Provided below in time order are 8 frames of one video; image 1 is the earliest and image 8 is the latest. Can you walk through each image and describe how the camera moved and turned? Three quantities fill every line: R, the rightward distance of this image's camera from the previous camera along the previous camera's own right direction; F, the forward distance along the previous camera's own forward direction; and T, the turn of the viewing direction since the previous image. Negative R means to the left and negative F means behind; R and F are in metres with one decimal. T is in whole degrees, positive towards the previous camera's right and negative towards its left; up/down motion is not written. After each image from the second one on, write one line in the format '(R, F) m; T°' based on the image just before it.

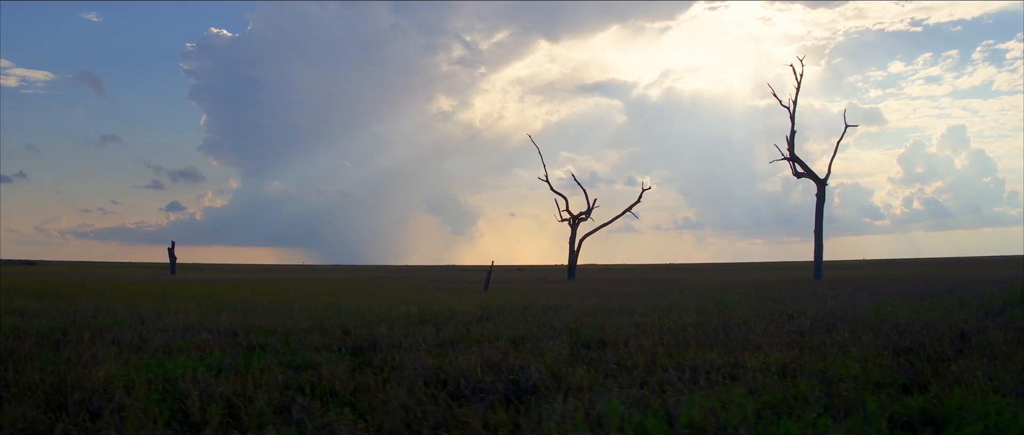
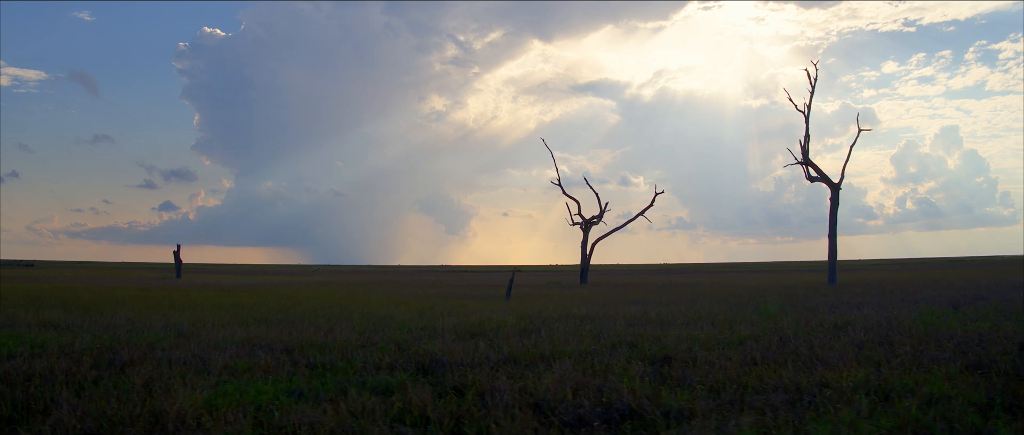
(-1.0, +0.3) m; 0°
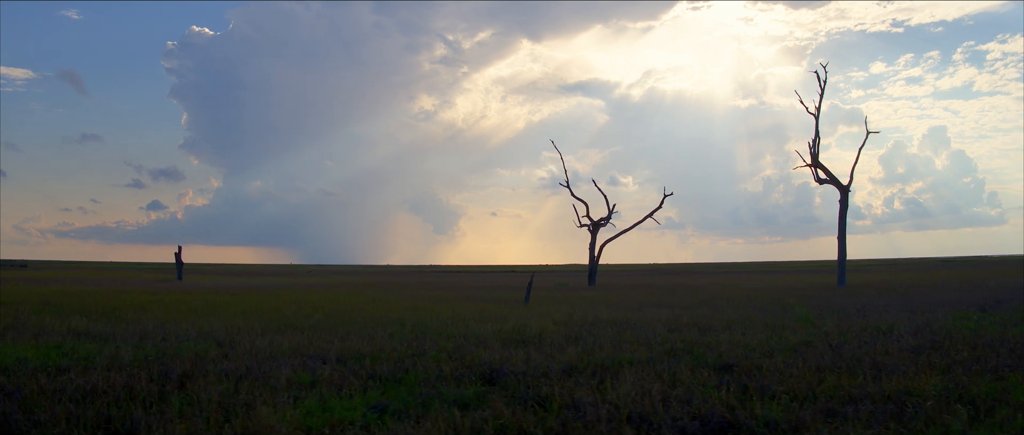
(-1.0, +0.3) m; +1°
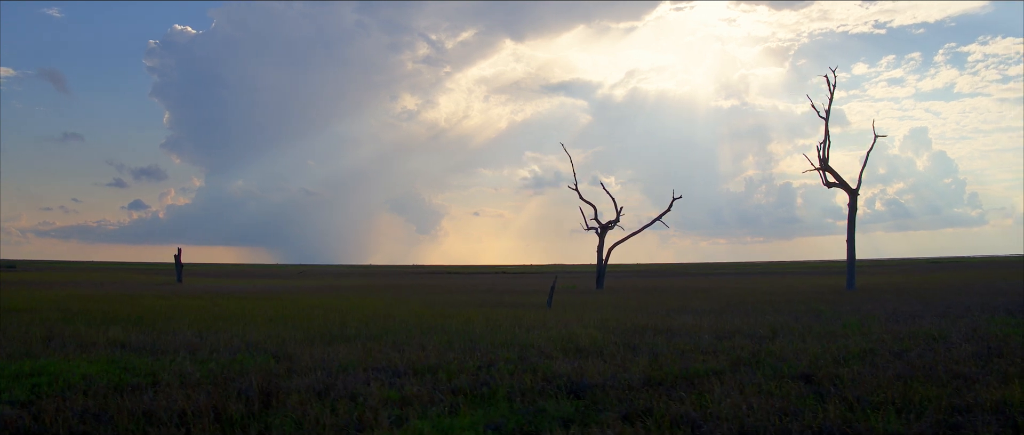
(-1.2, +0.3) m; +1°
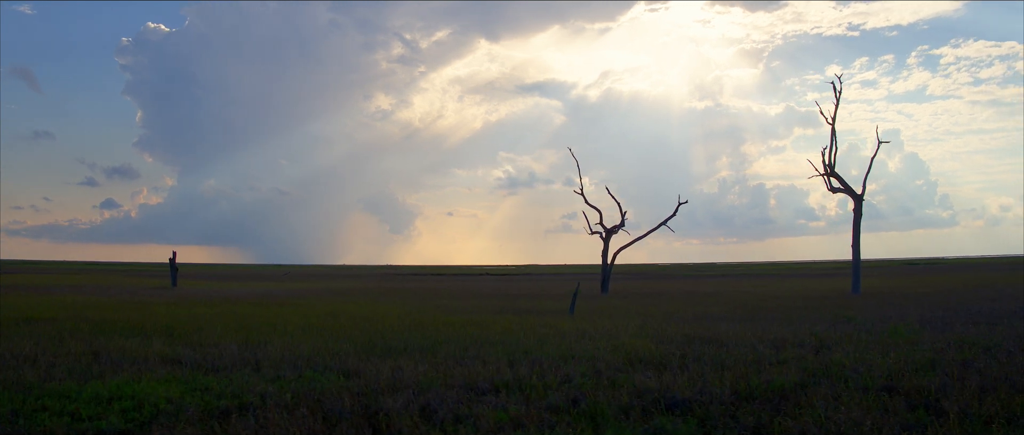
(-1.5, +0.2) m; +2°
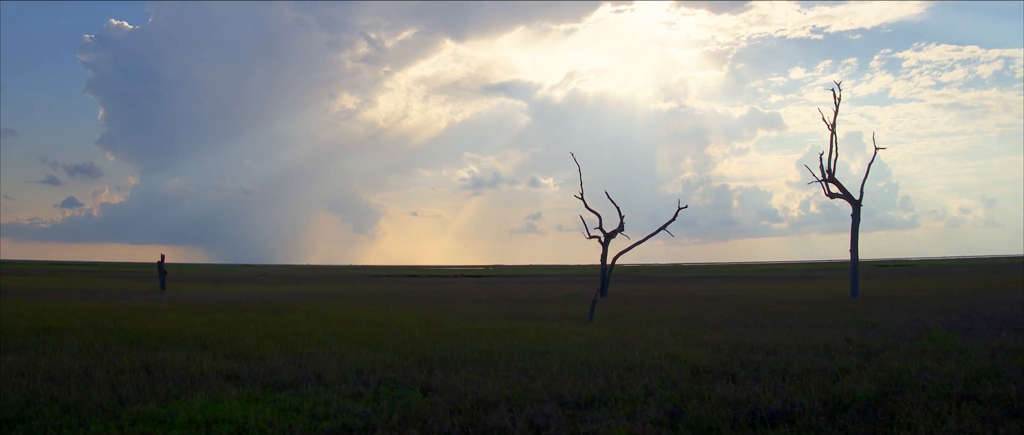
(-1.6, +0.2) m; +2°
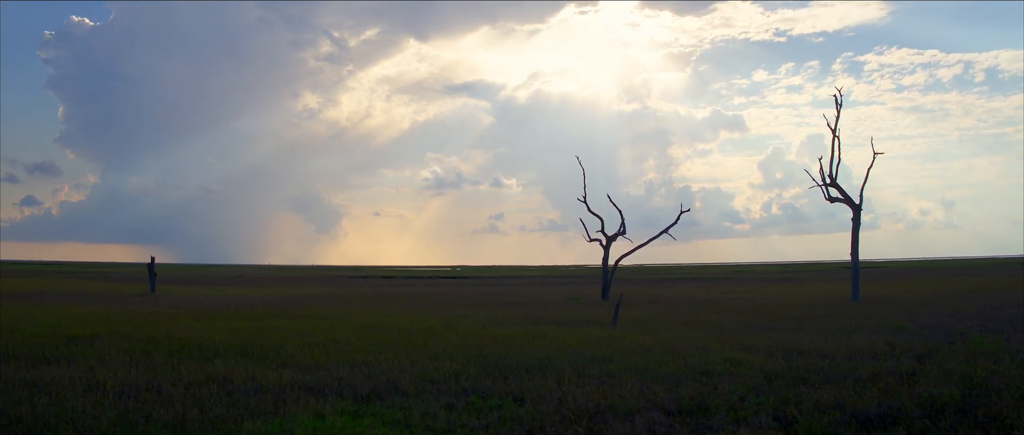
(-1.8, +0.2) m; +2°
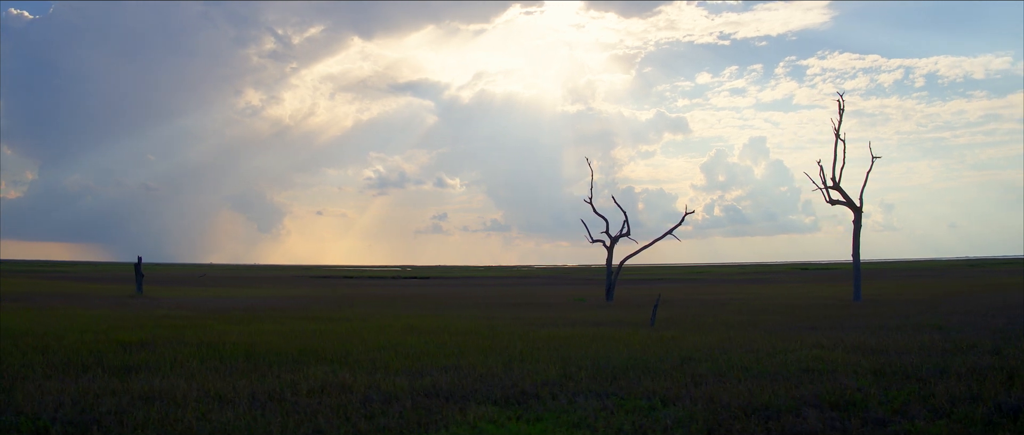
(-2.8, +0.3) m; +3°
